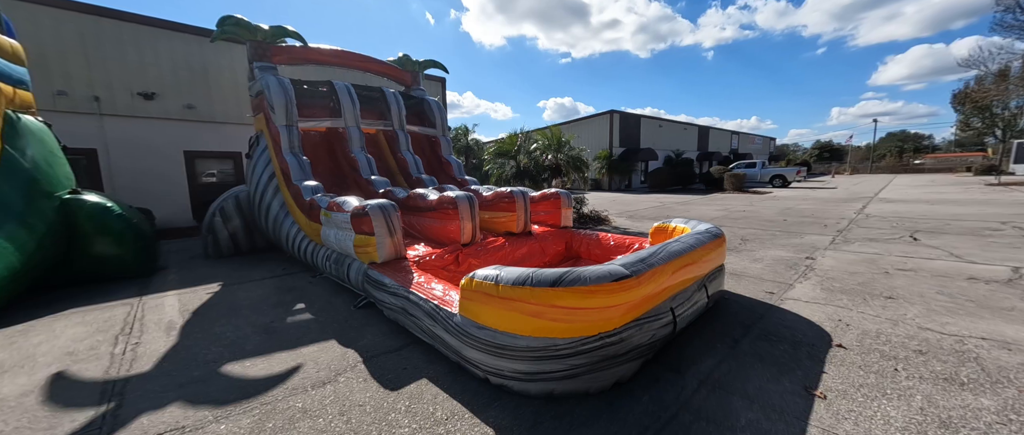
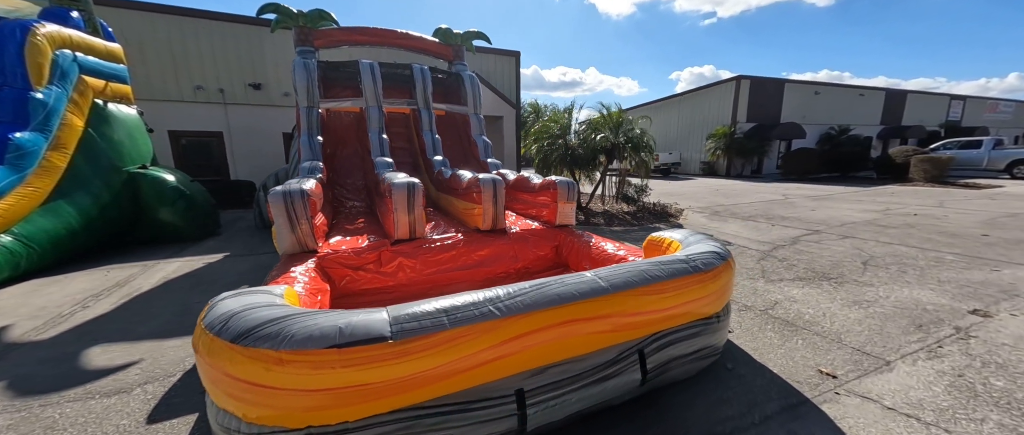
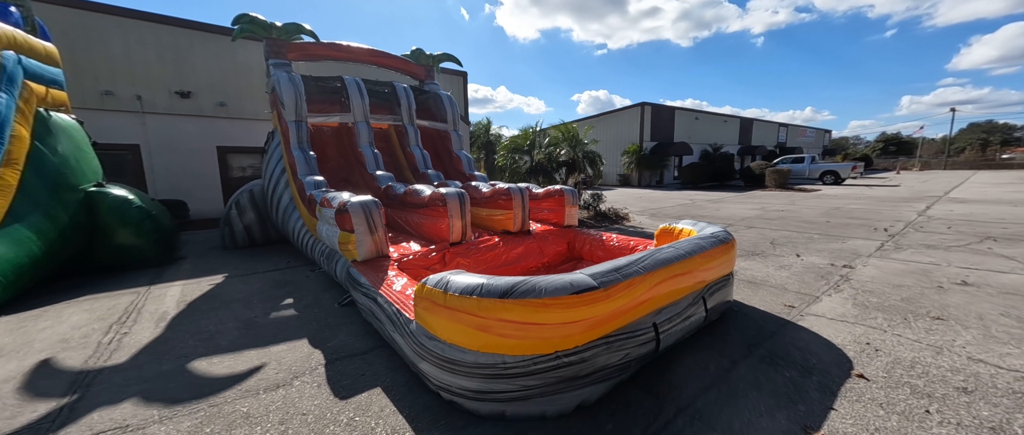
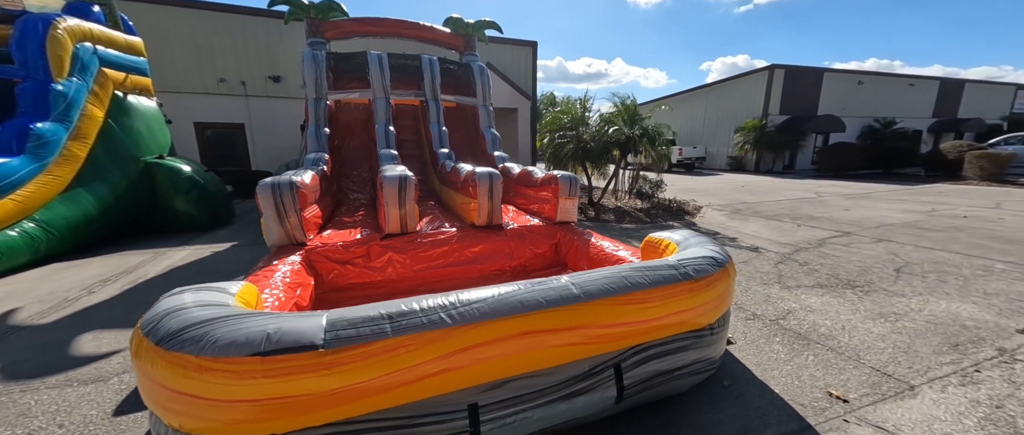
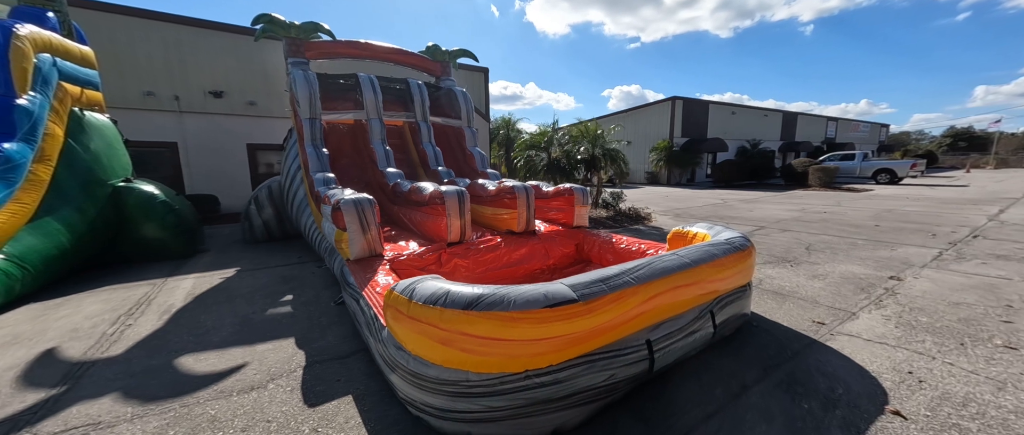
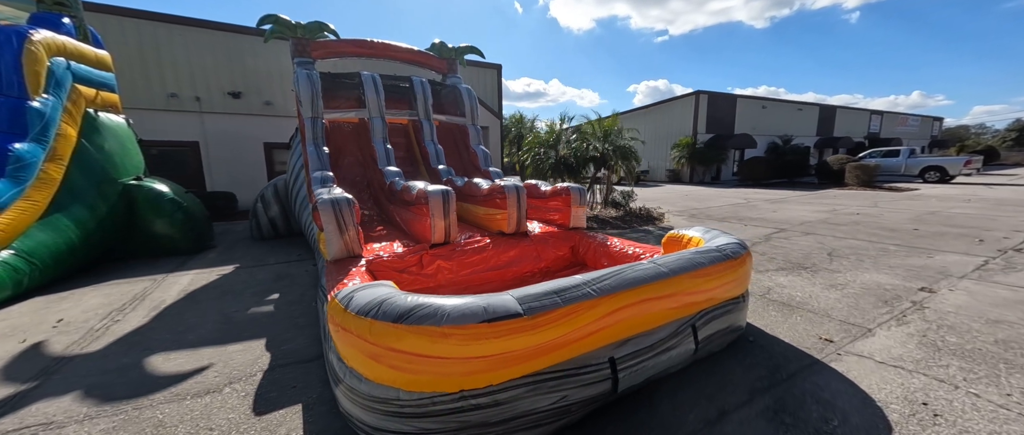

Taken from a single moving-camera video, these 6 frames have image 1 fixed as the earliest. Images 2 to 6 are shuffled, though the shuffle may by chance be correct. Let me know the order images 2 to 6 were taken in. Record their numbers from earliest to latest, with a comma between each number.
3, 5, 6, 2, 4
